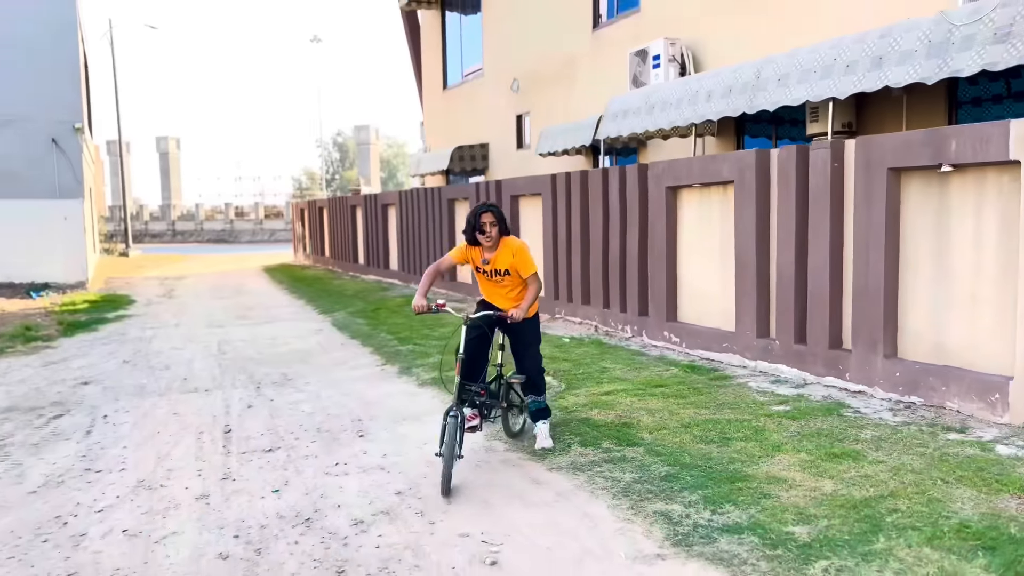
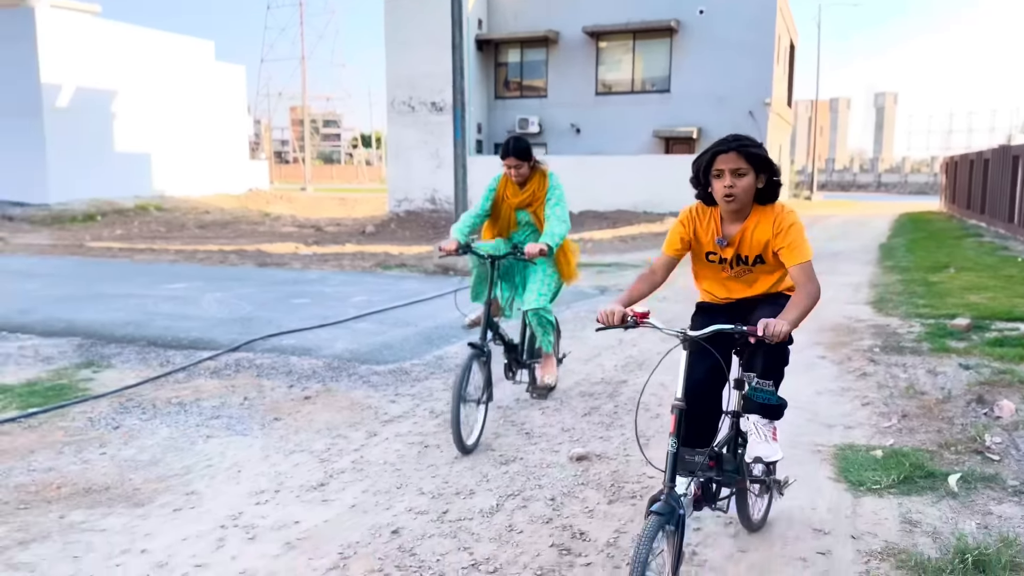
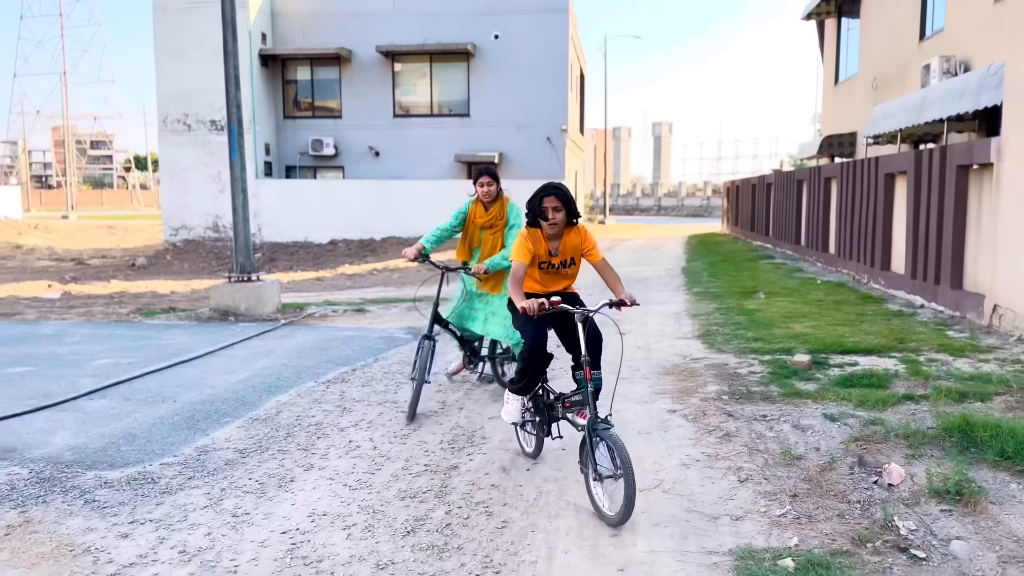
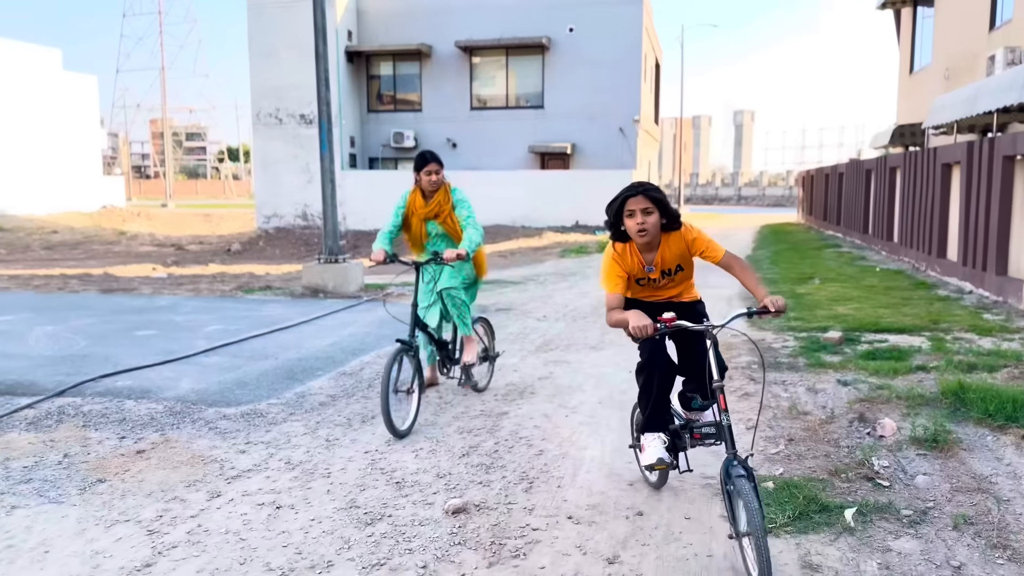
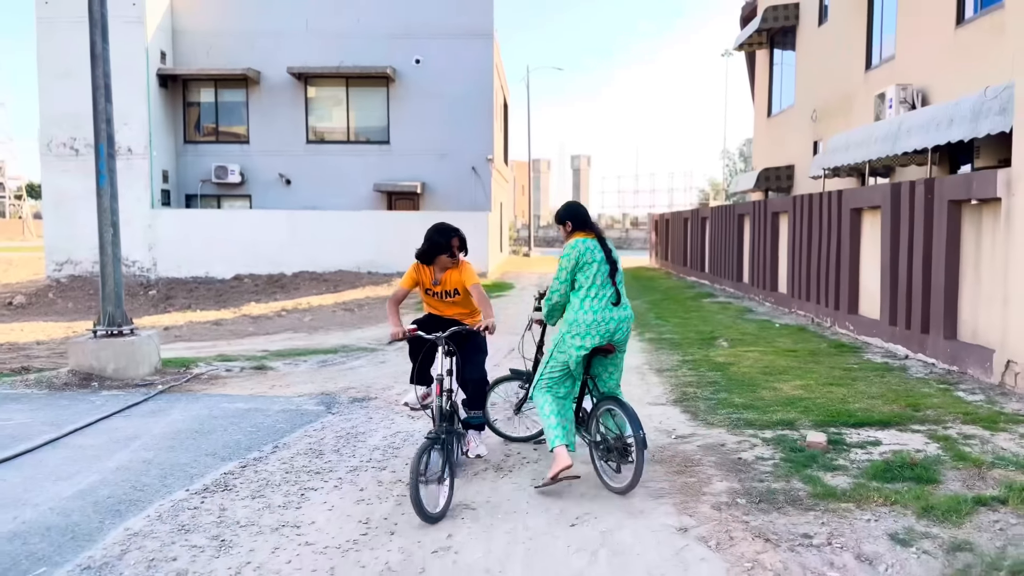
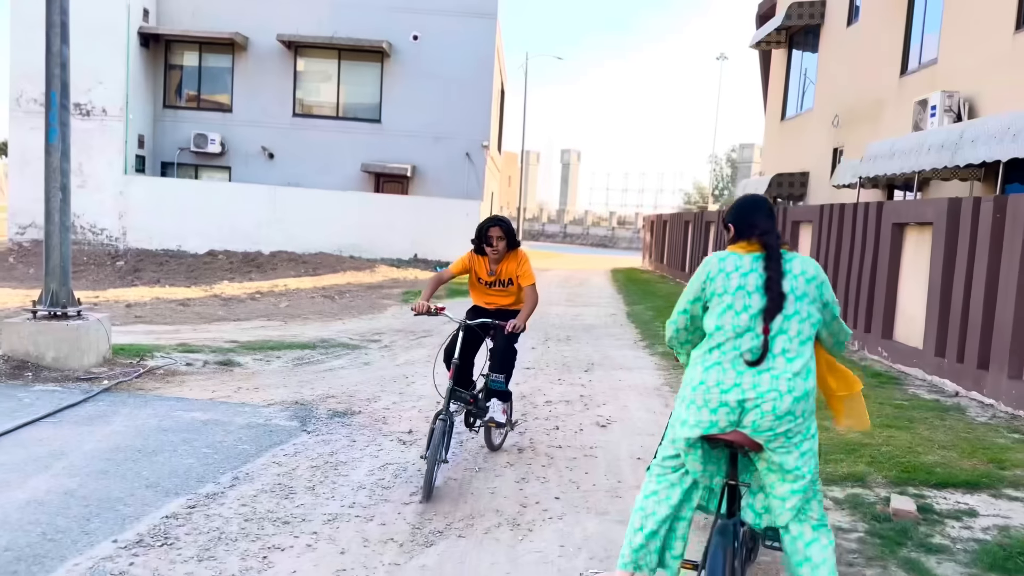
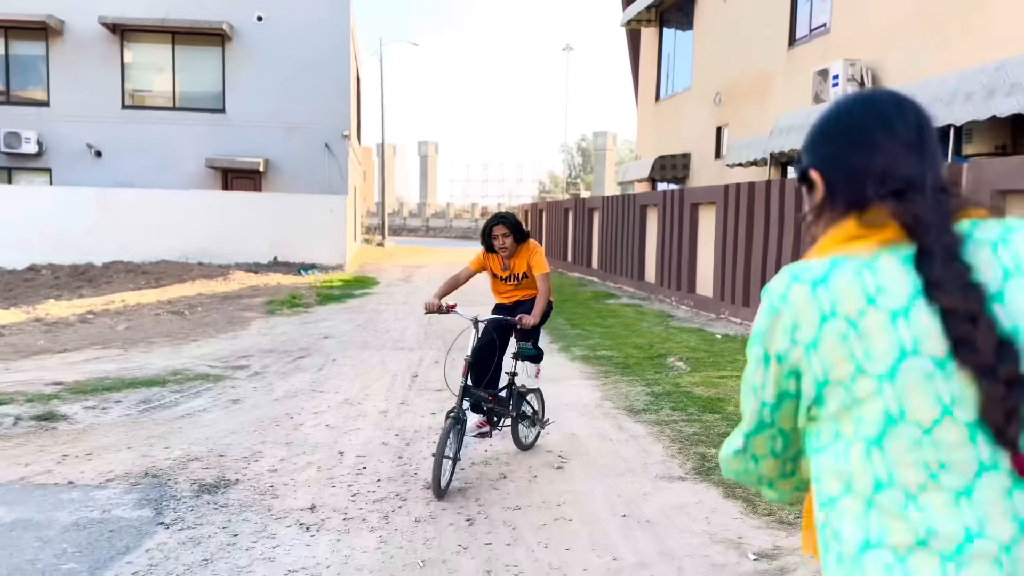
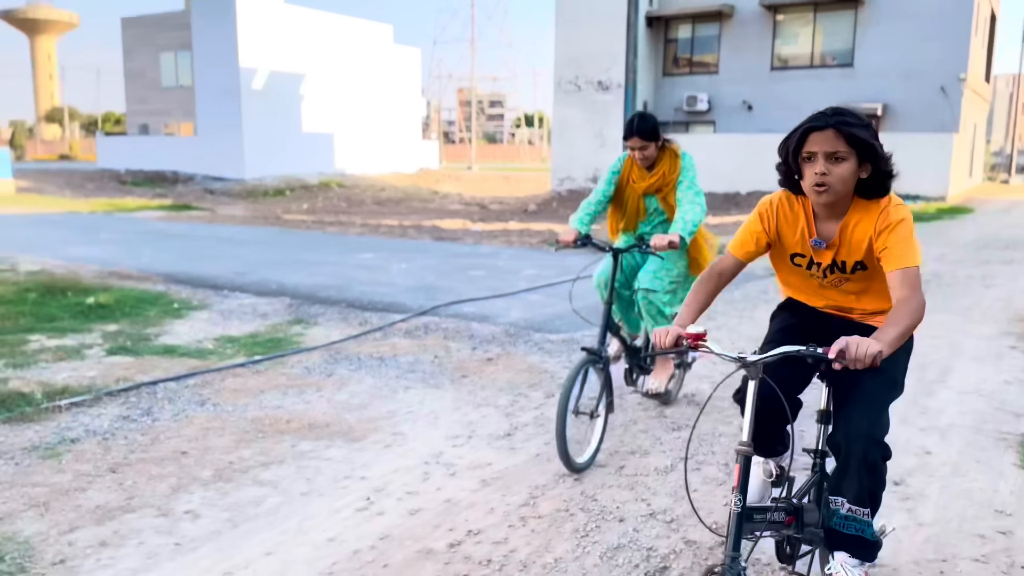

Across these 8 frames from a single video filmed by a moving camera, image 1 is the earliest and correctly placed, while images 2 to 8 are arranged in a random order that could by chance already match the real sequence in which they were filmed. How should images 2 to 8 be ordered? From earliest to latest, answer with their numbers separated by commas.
7, 6, 5, 3, 4, 2, 8
